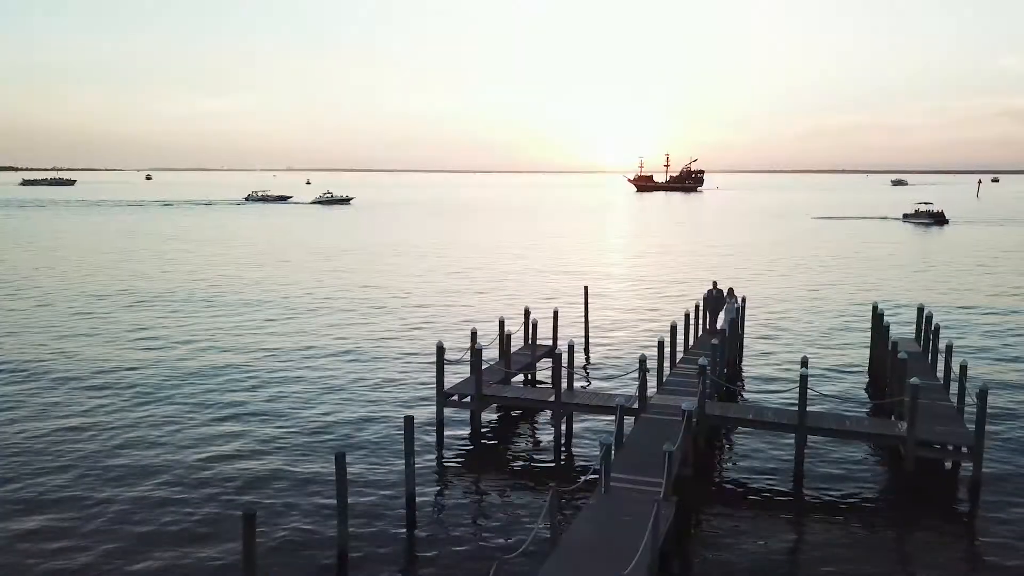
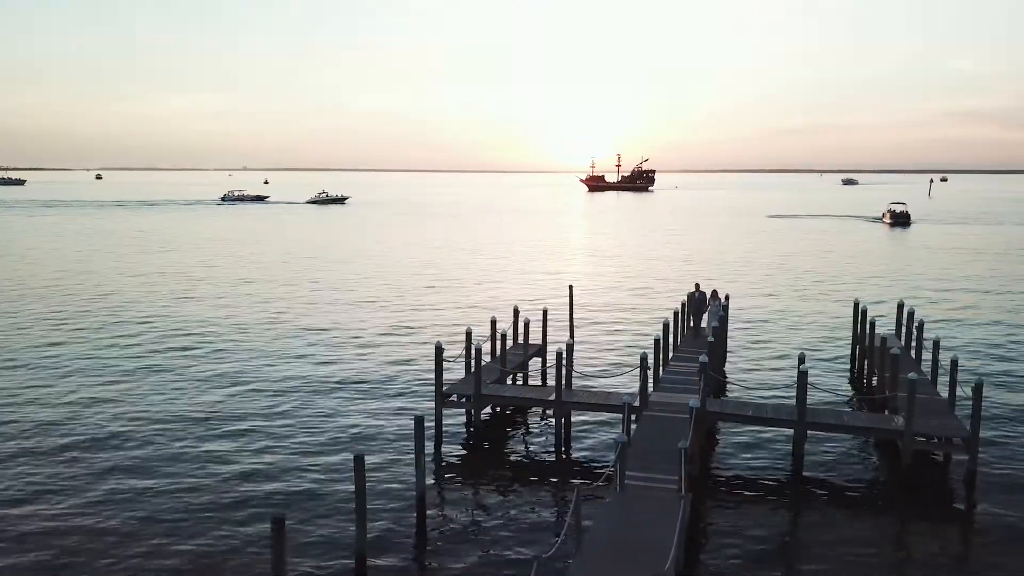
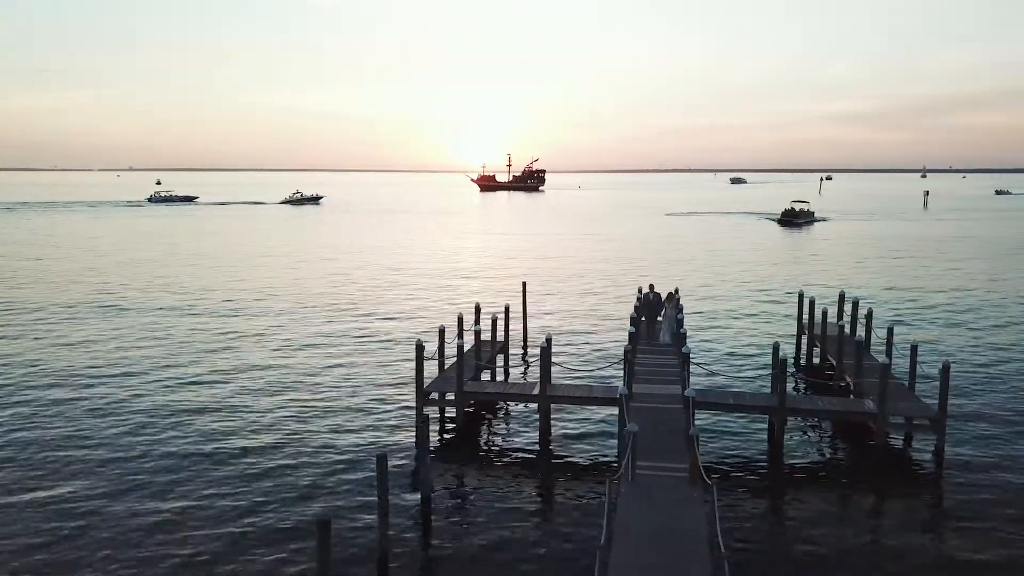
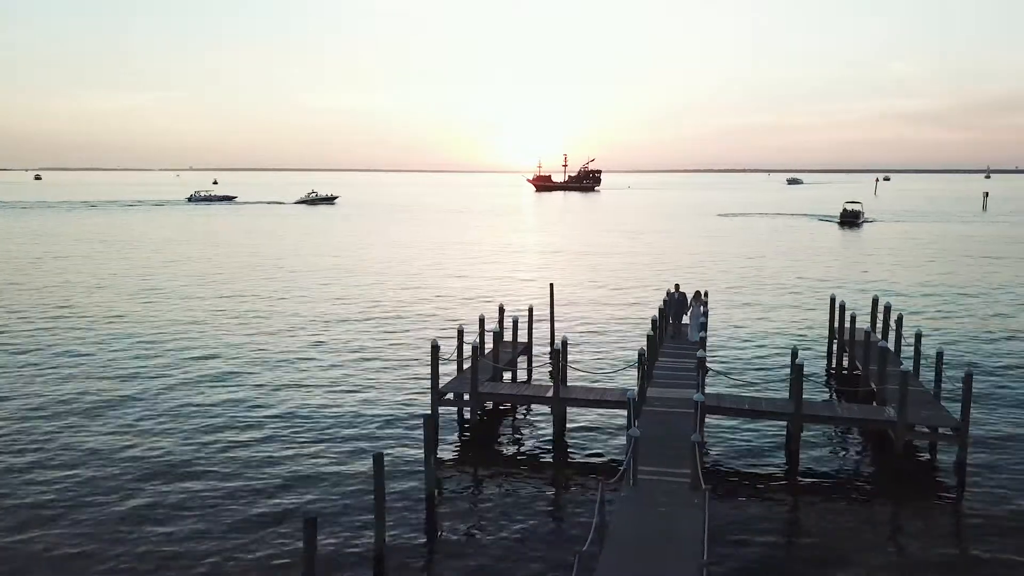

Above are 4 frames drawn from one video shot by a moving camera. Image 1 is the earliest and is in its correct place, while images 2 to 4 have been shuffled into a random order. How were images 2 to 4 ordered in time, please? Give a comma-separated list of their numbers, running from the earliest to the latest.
2, 4, 3
